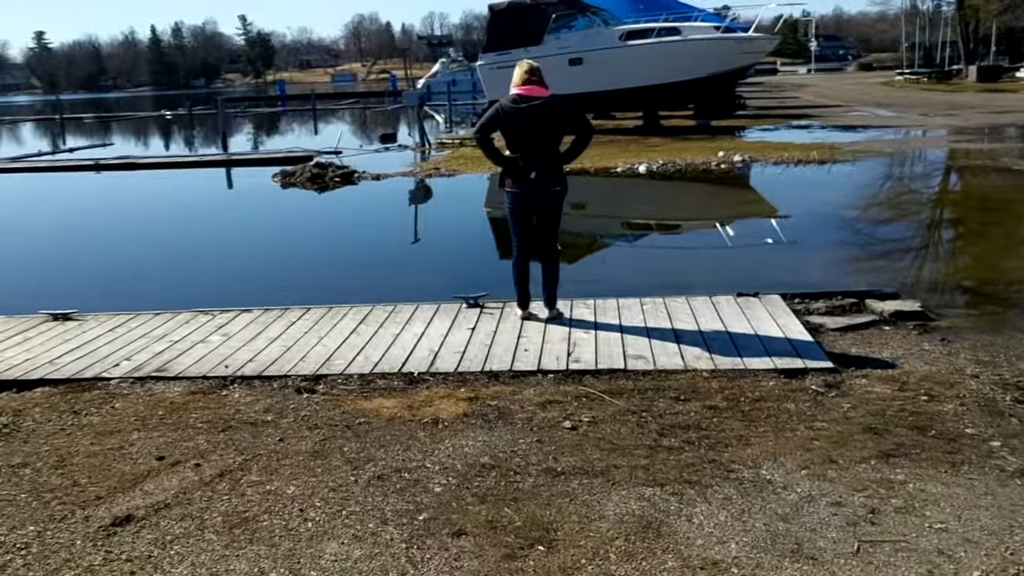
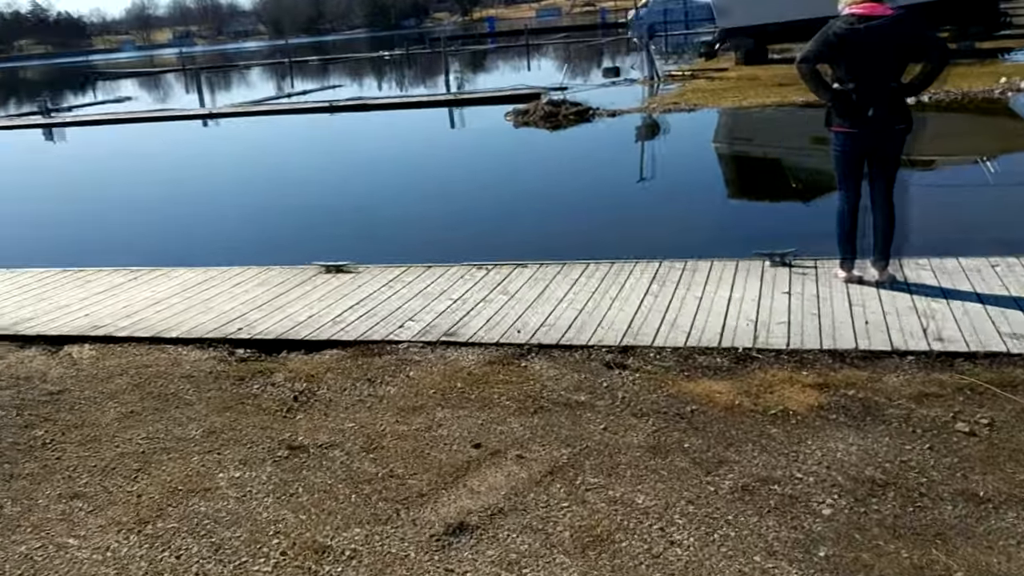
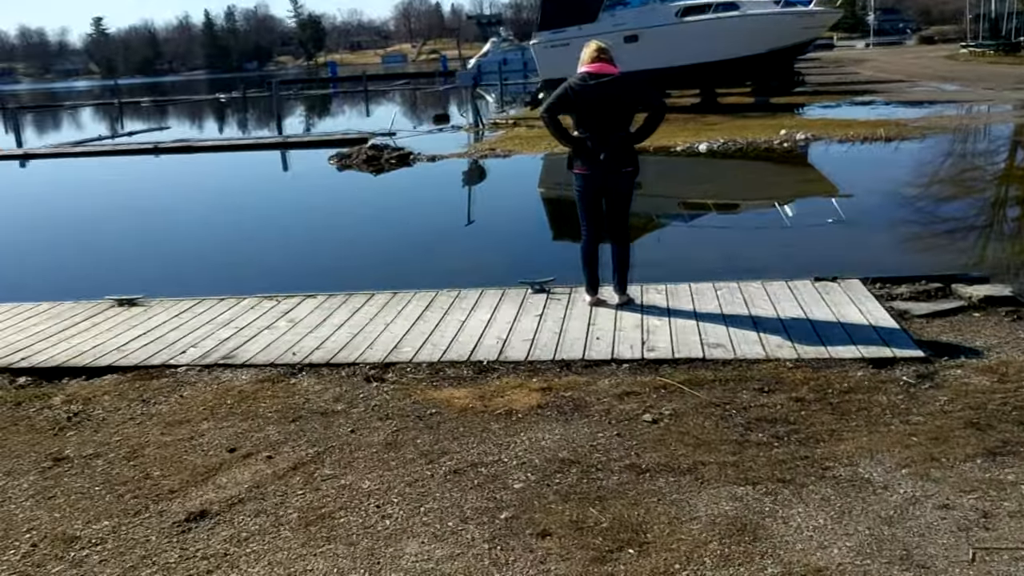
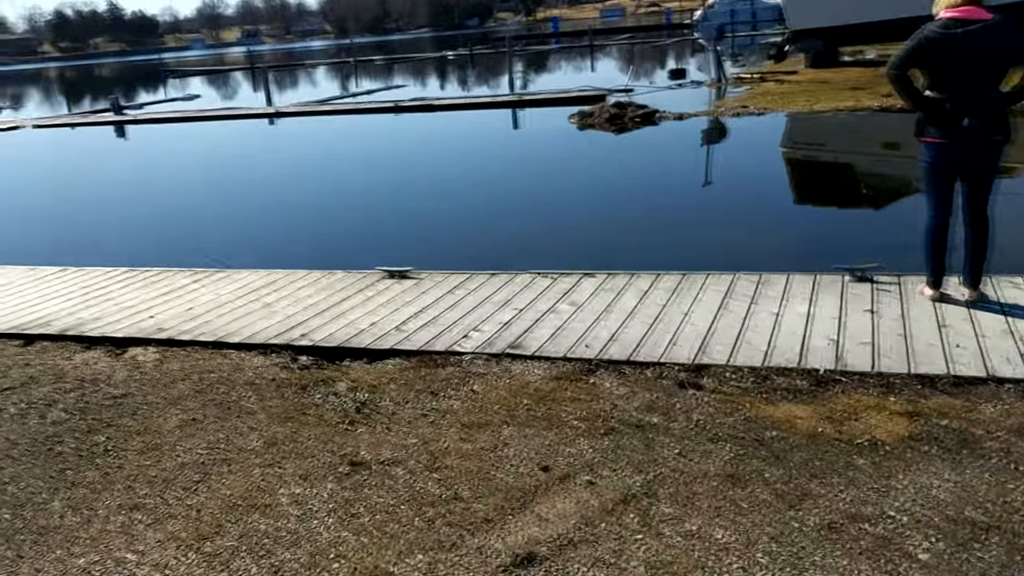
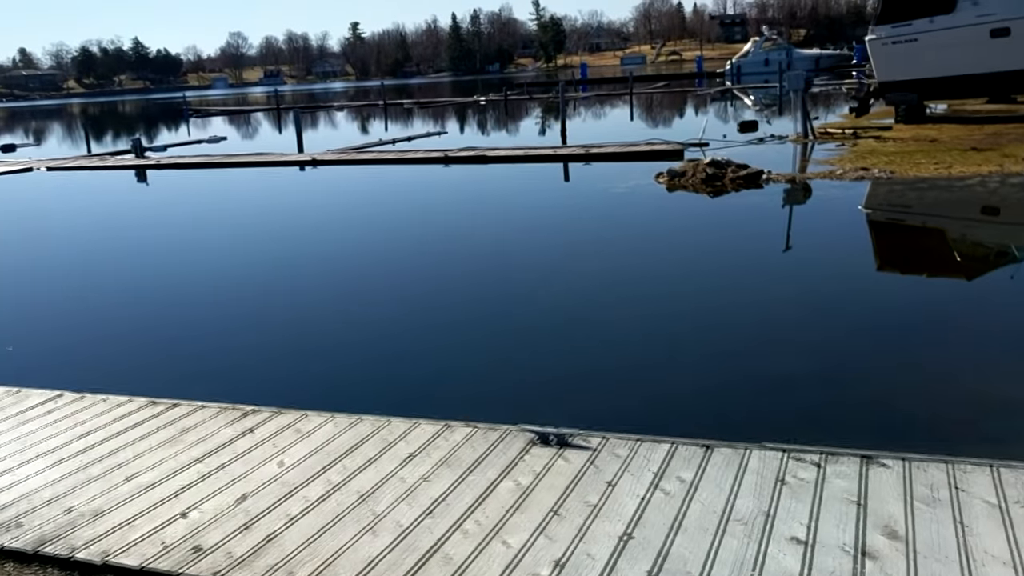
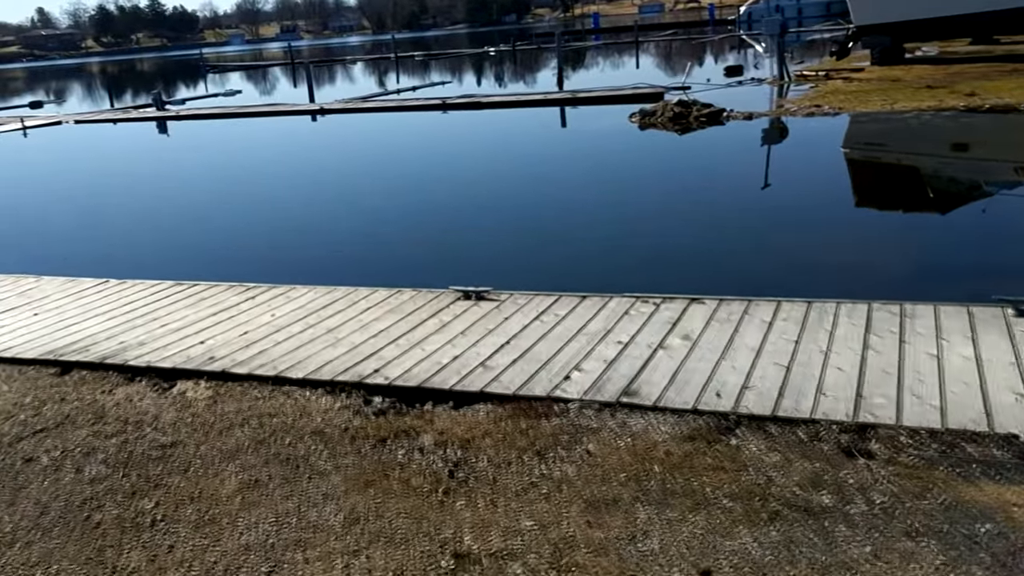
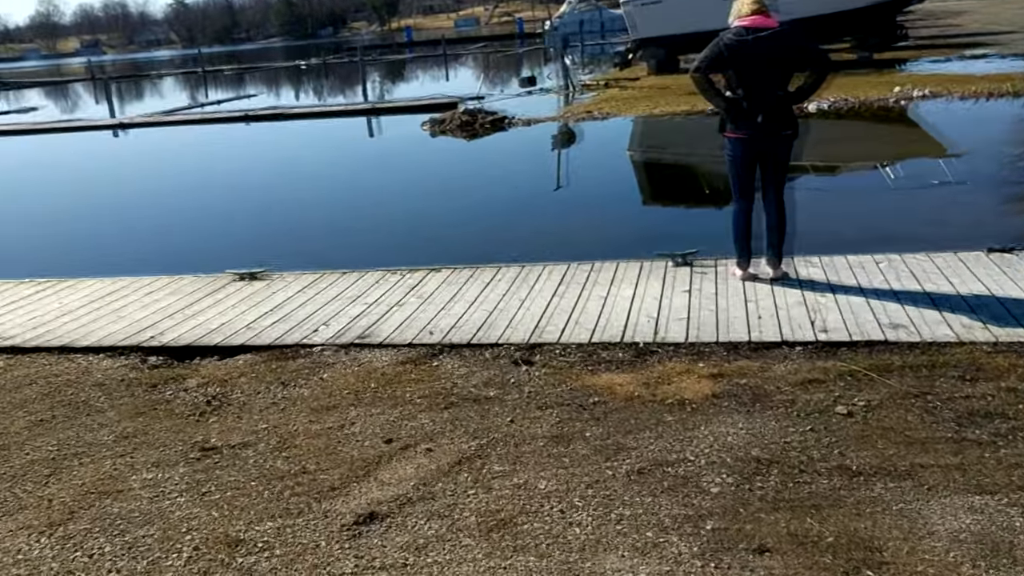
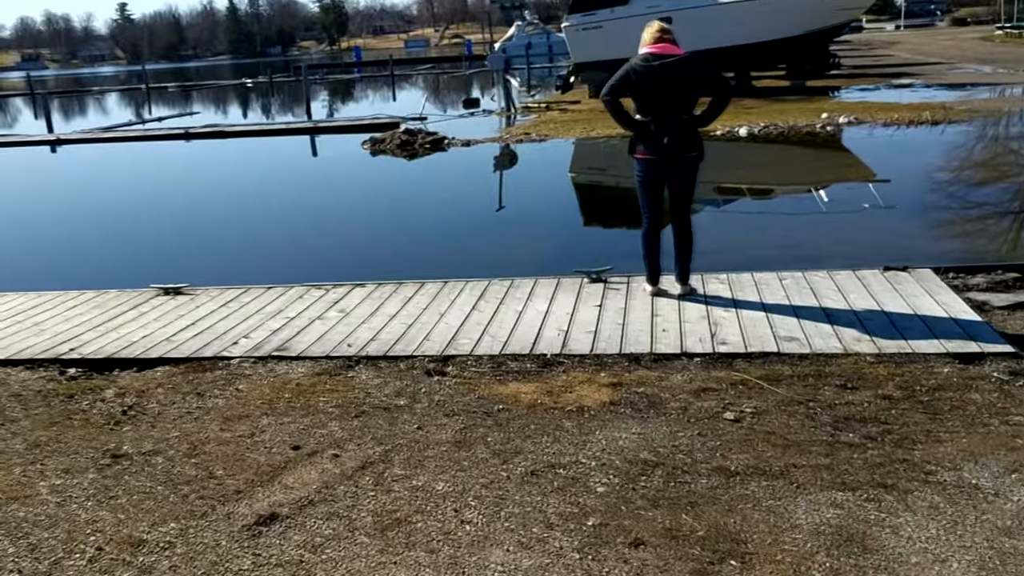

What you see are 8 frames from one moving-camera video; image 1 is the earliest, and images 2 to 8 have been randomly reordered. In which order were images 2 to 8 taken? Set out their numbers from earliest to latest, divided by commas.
3, 8, 7, 2, 4, 6, 5
